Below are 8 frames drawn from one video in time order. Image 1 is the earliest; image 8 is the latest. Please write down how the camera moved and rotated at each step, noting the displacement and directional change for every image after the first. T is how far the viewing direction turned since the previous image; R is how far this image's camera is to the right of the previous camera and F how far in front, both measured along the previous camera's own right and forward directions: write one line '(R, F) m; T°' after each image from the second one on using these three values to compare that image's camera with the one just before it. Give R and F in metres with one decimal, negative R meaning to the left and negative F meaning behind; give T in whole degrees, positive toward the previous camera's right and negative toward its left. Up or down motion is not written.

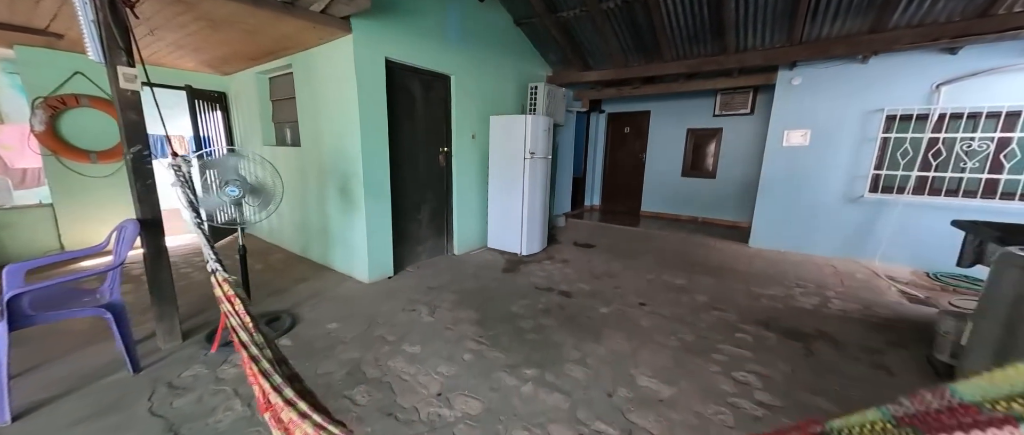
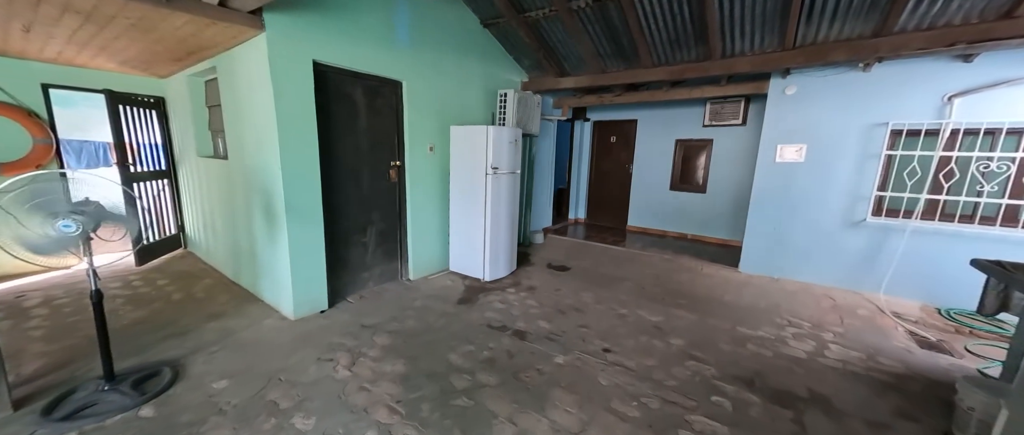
(+0.4, +0.4) m; 0°
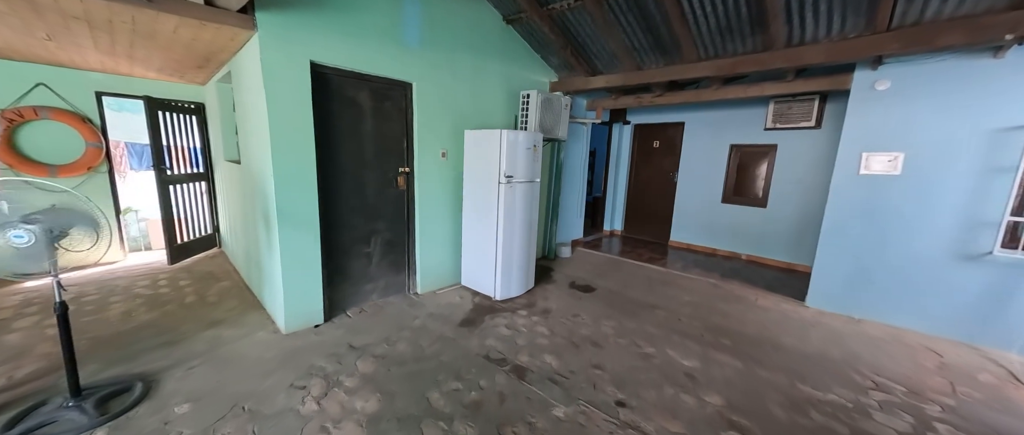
(+0.3, +0.4) m; -8°
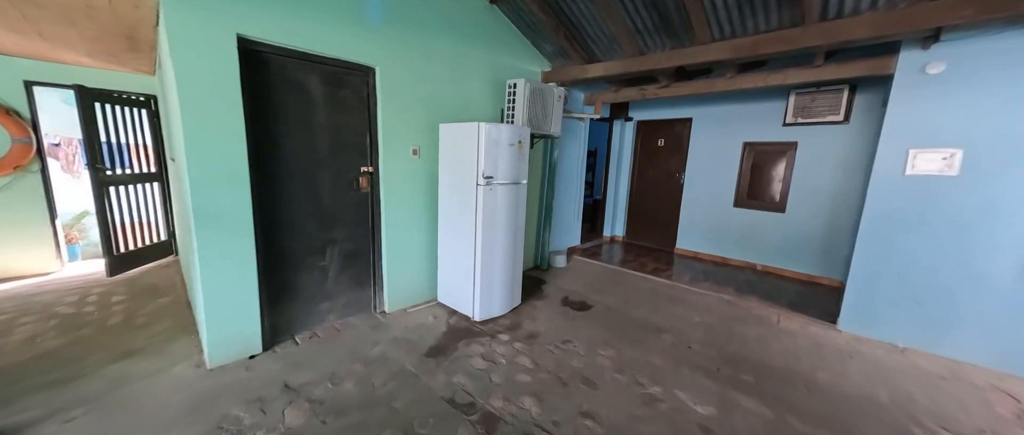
(+0.2, +0.5) m; 0°
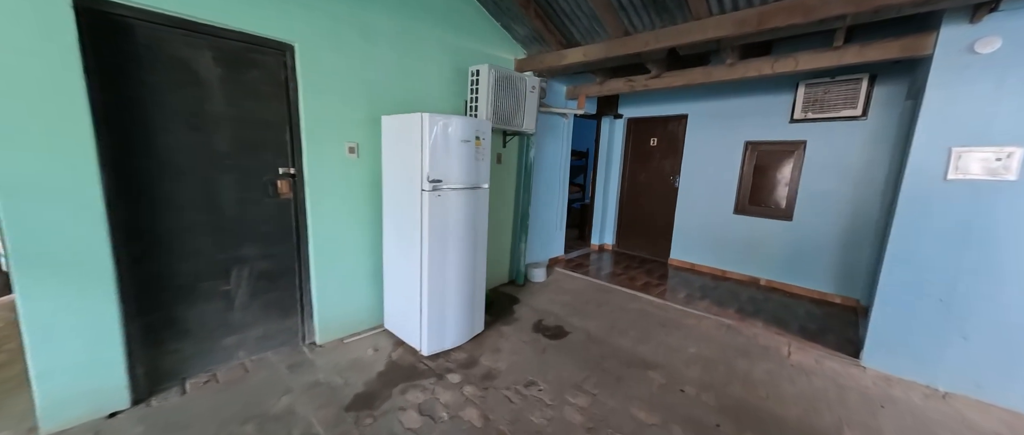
(+0.3, +0.5) m; 0°
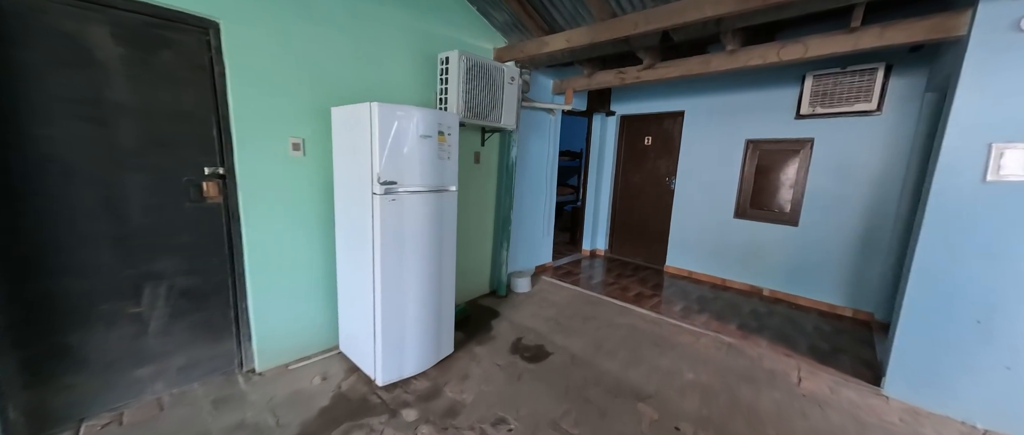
(+0.2, +0.3) m; 0°
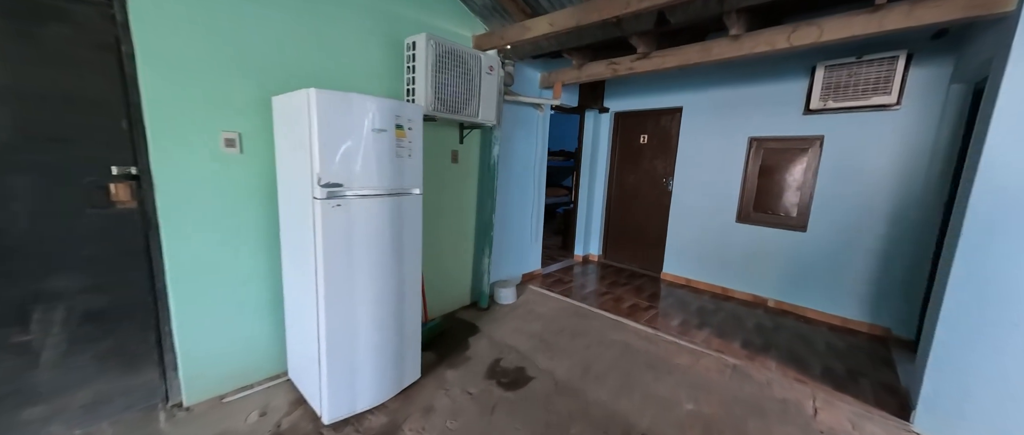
(+0.1, +0.3) m; 0°
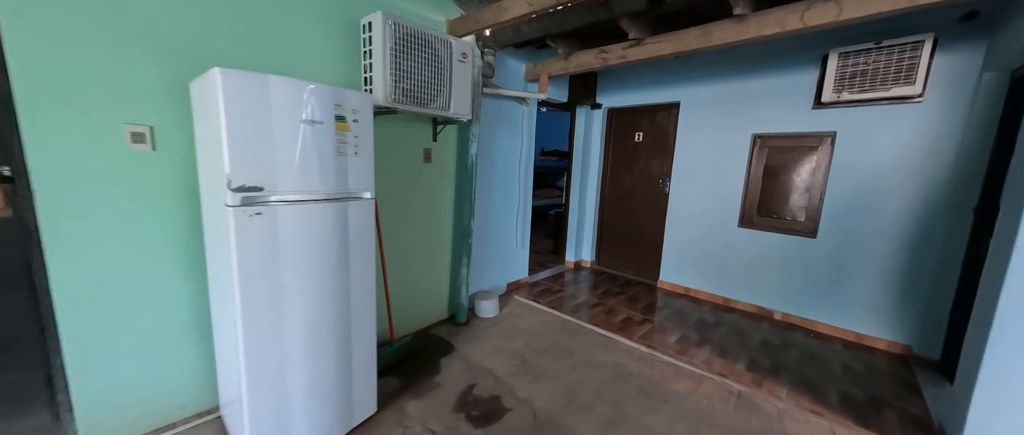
(+0.1, +0.3) m; 0°
